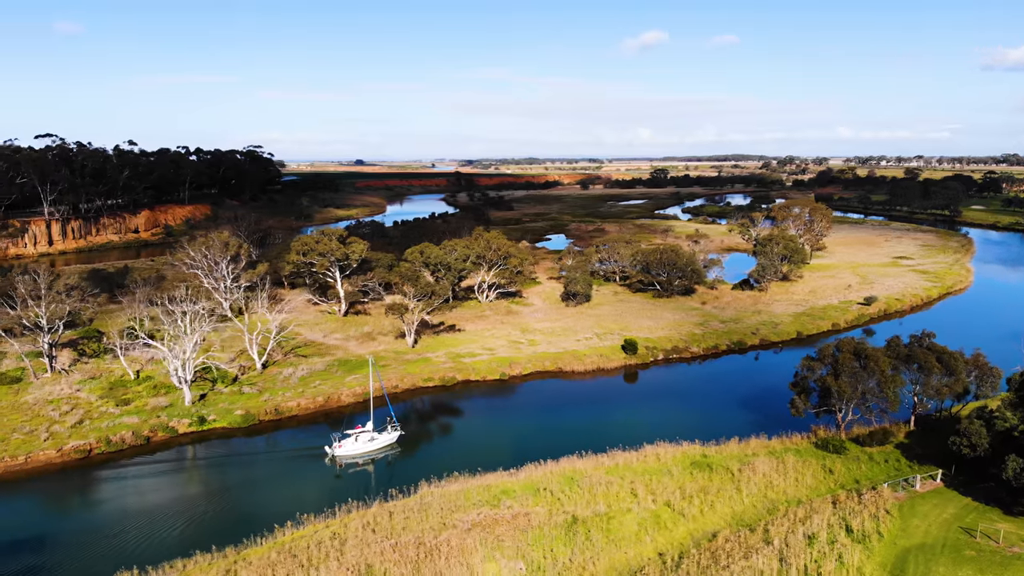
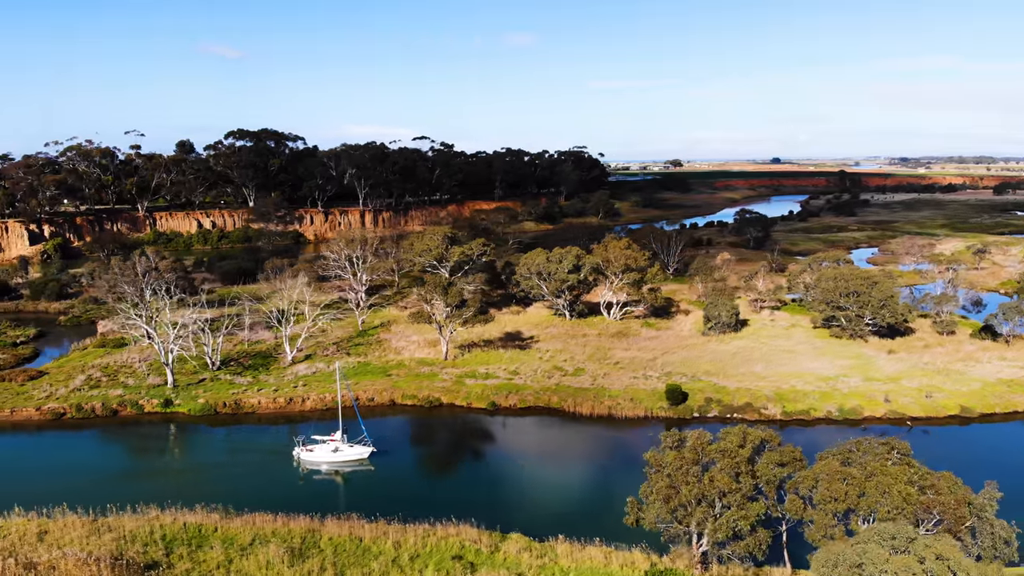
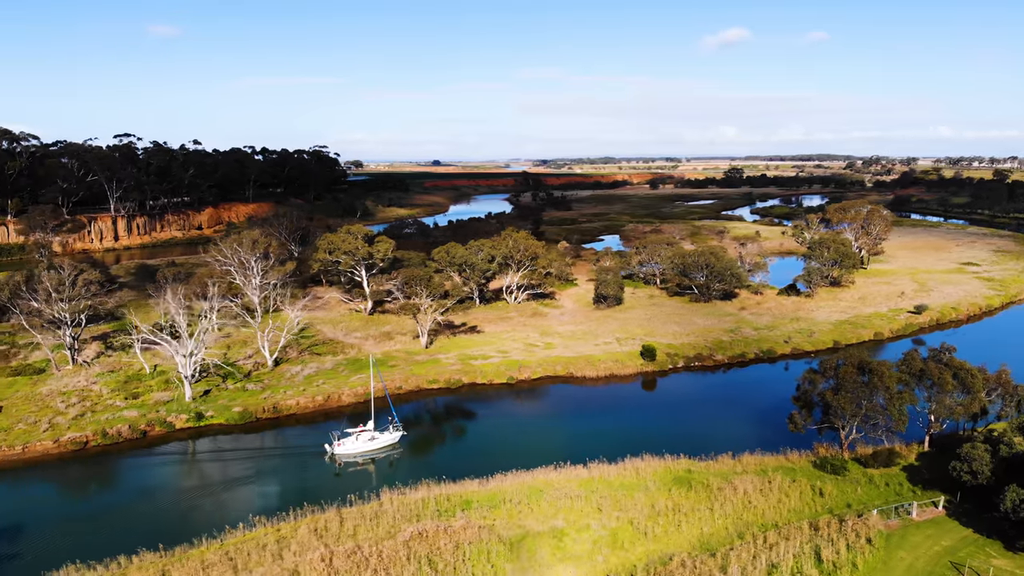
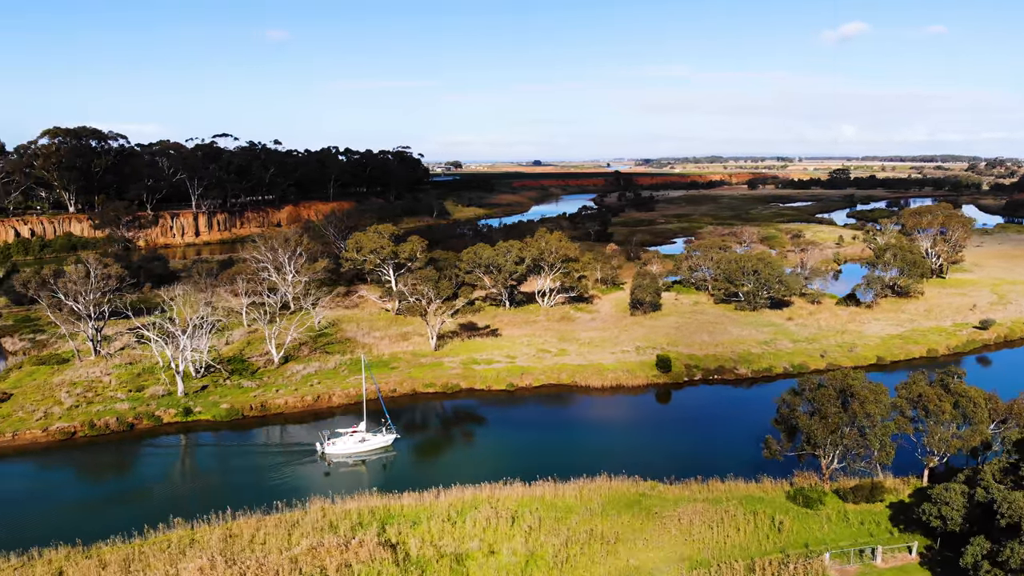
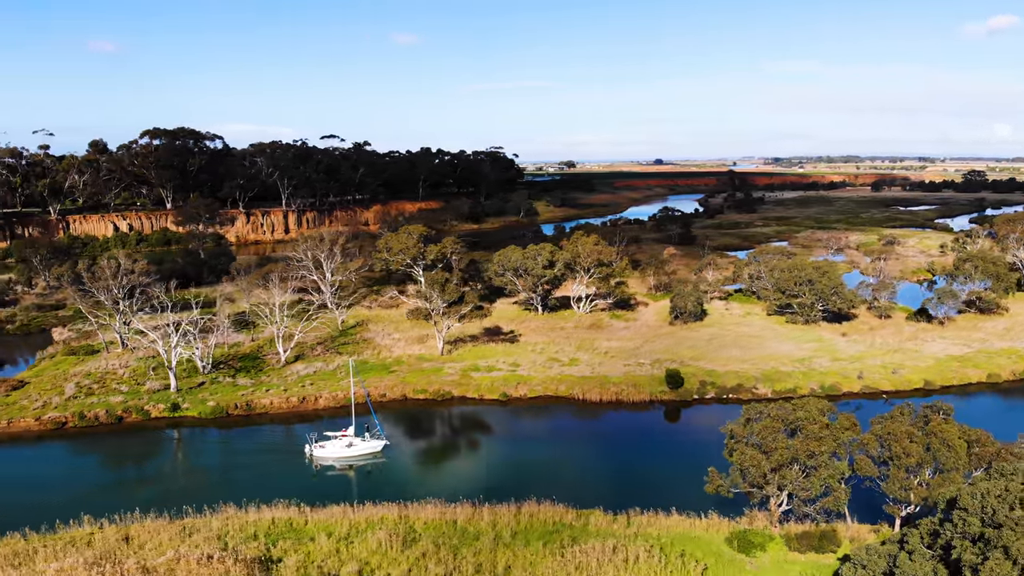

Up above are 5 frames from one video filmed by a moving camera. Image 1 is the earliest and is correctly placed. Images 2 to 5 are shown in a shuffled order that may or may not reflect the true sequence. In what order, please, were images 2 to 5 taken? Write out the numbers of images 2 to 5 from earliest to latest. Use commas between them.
3, 4, 5, 2
